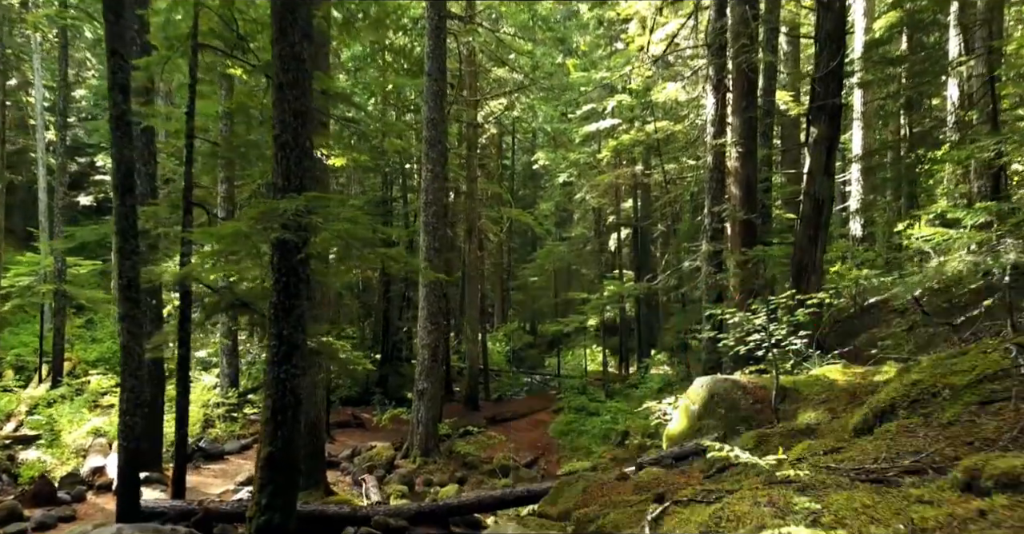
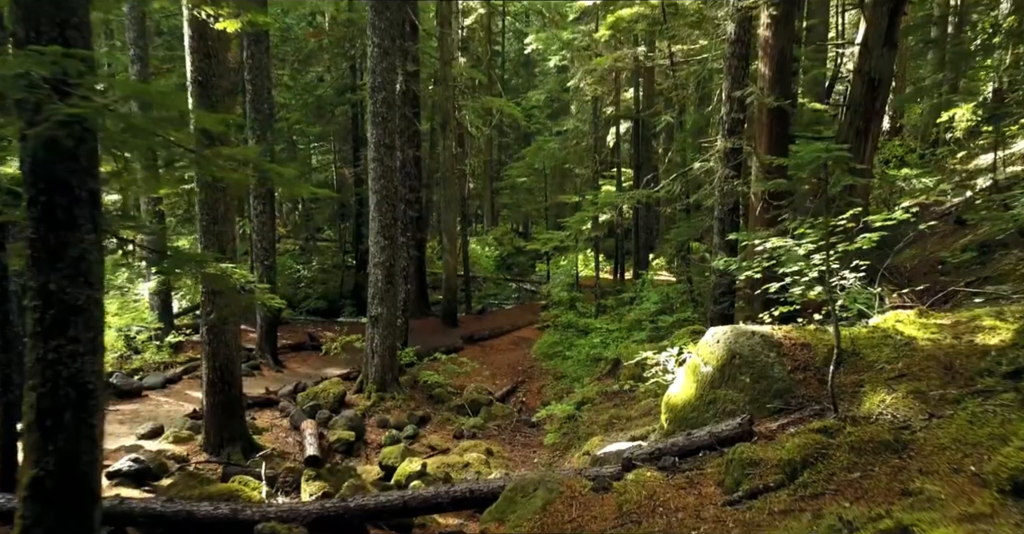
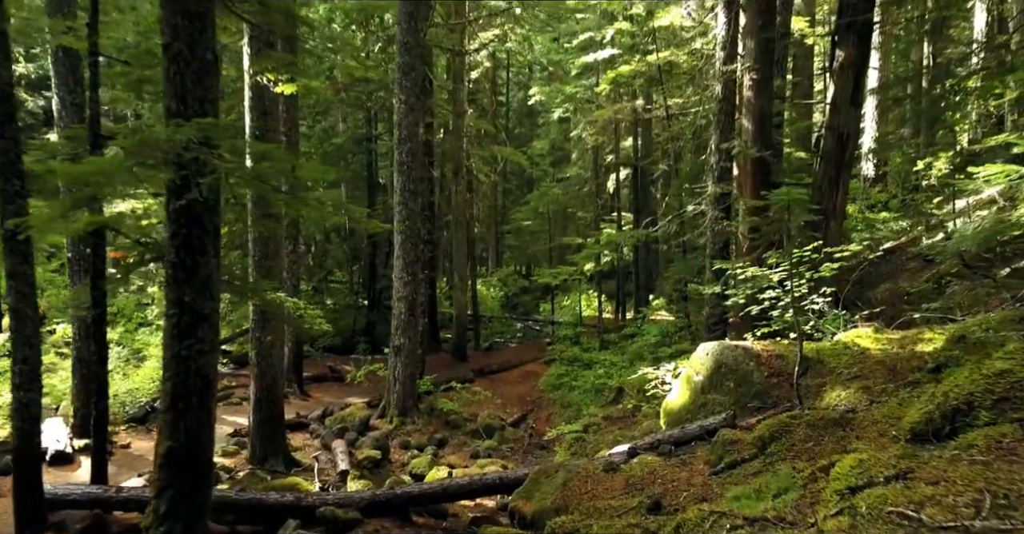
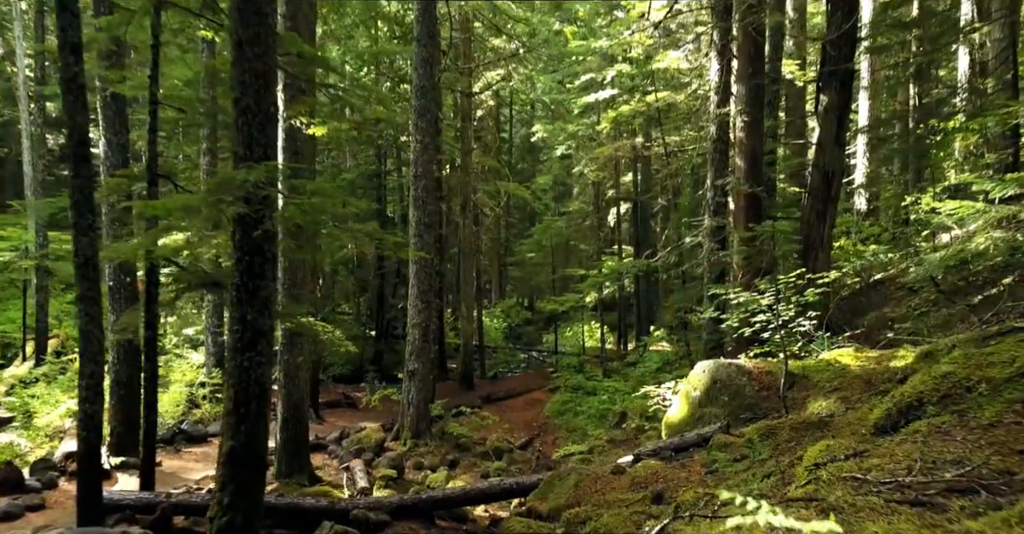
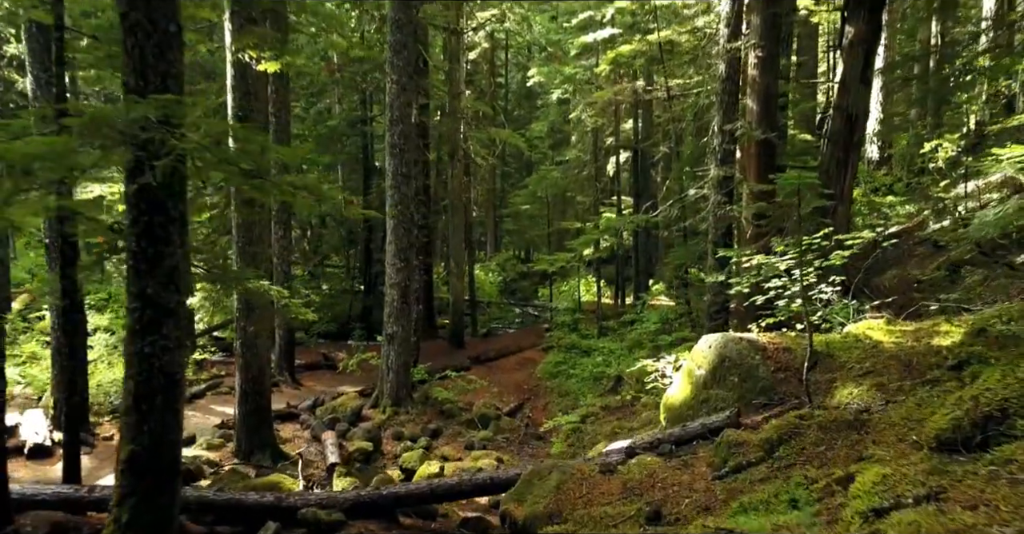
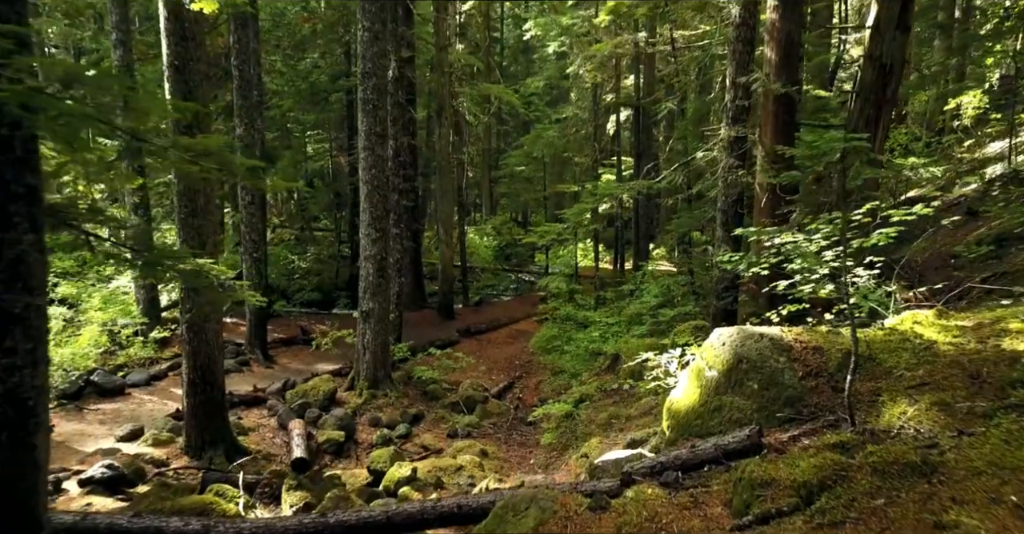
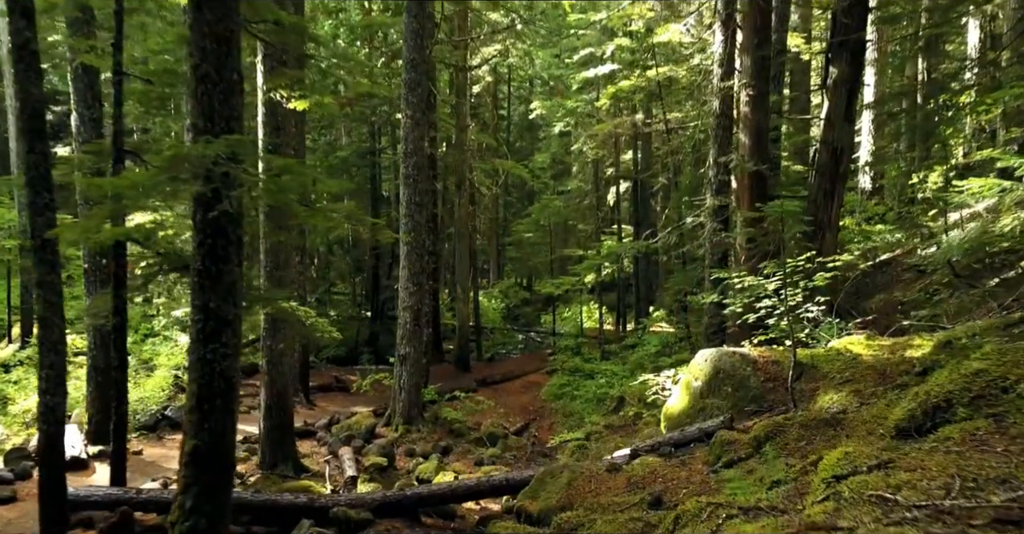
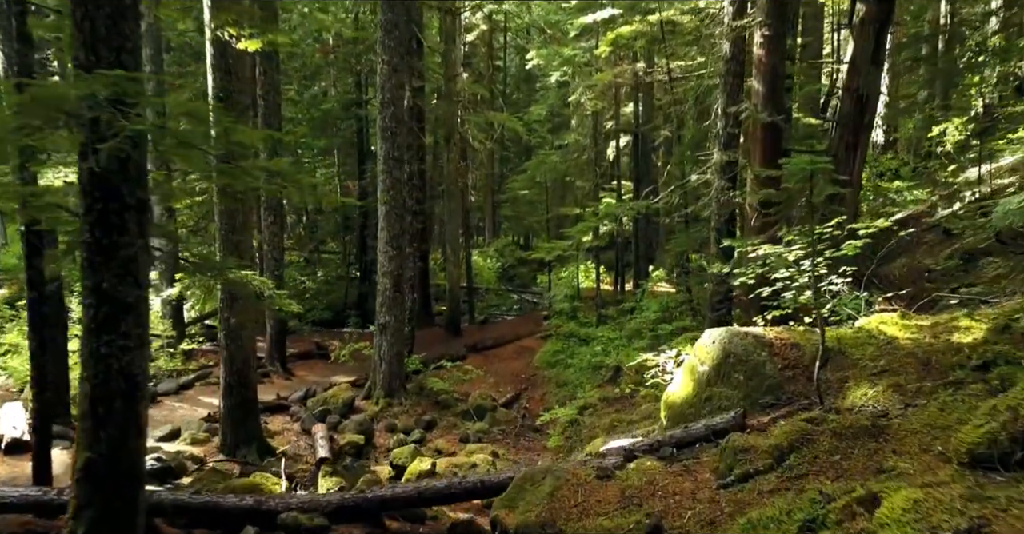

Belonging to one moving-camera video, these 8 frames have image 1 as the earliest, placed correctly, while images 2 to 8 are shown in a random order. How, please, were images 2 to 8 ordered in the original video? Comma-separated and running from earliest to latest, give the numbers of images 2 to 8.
4, 7, 3, 5, 8, 2, 6
